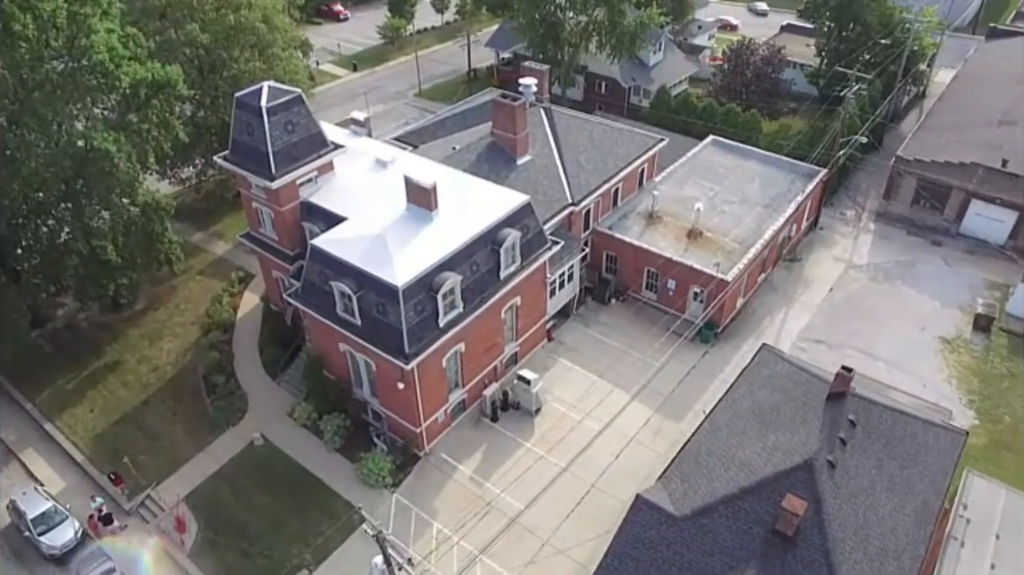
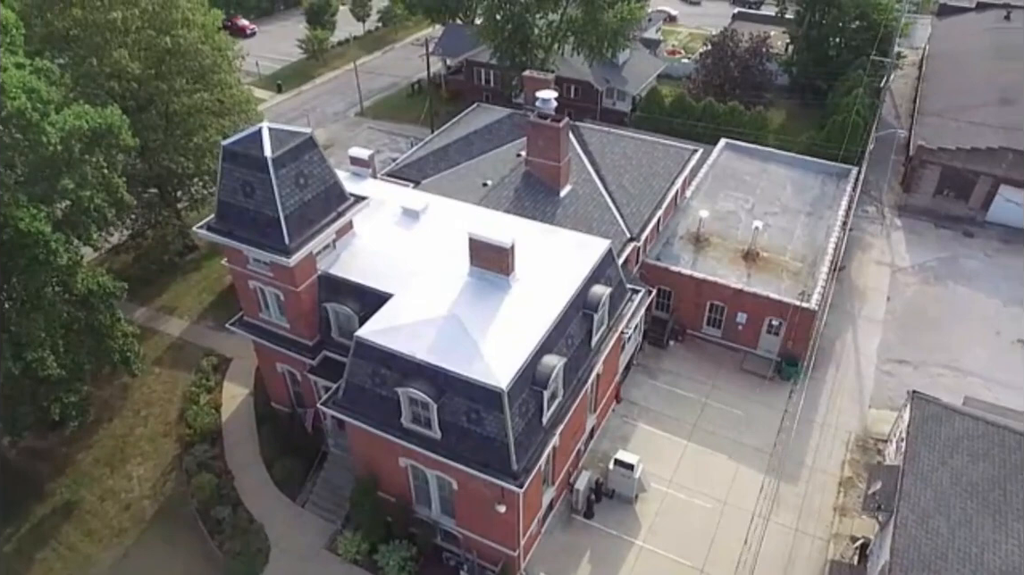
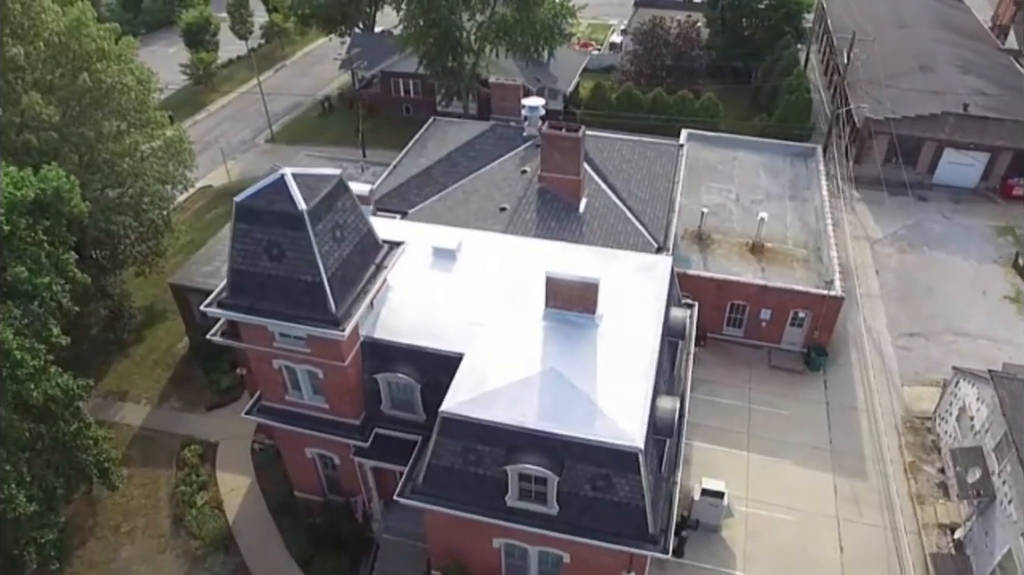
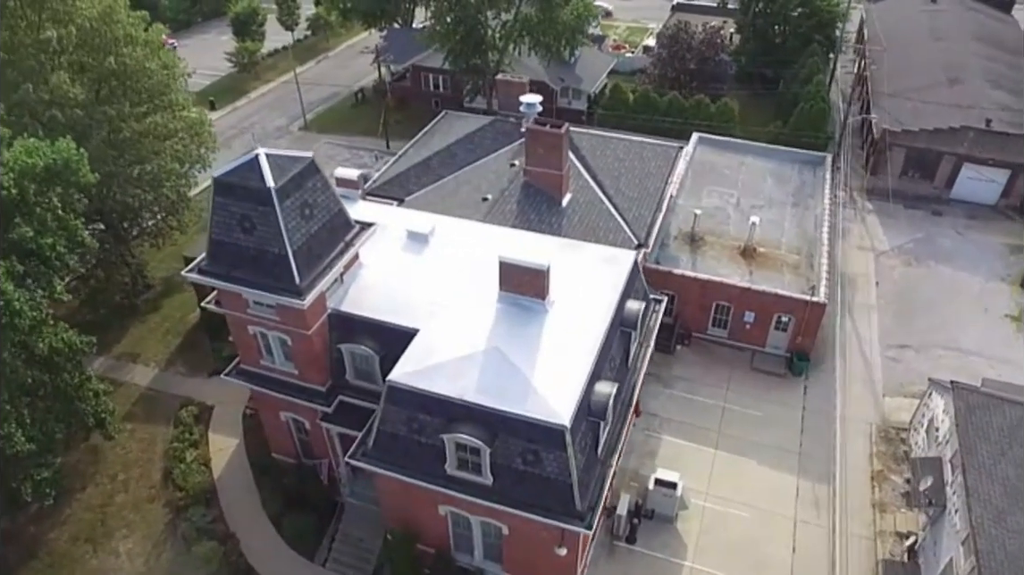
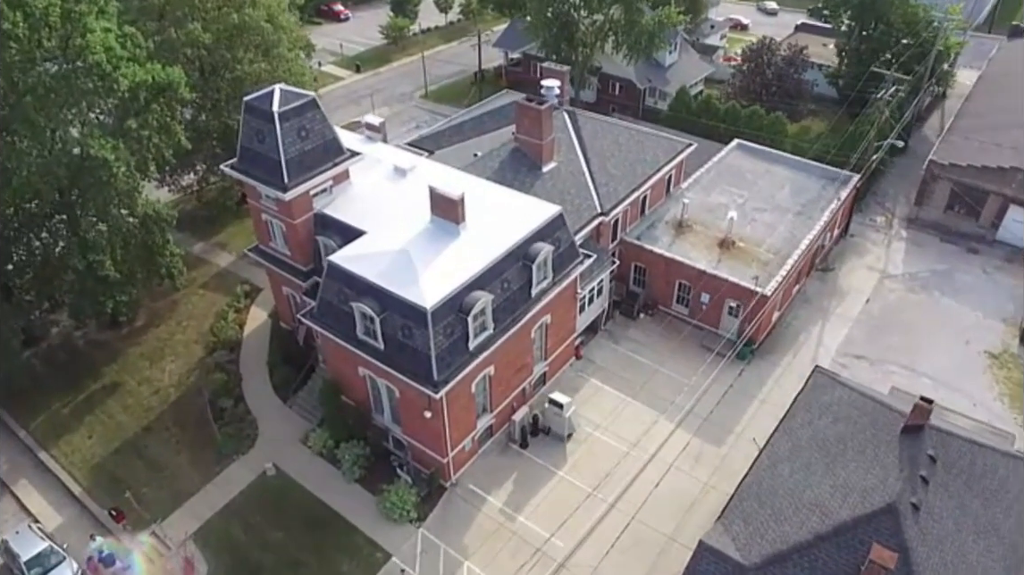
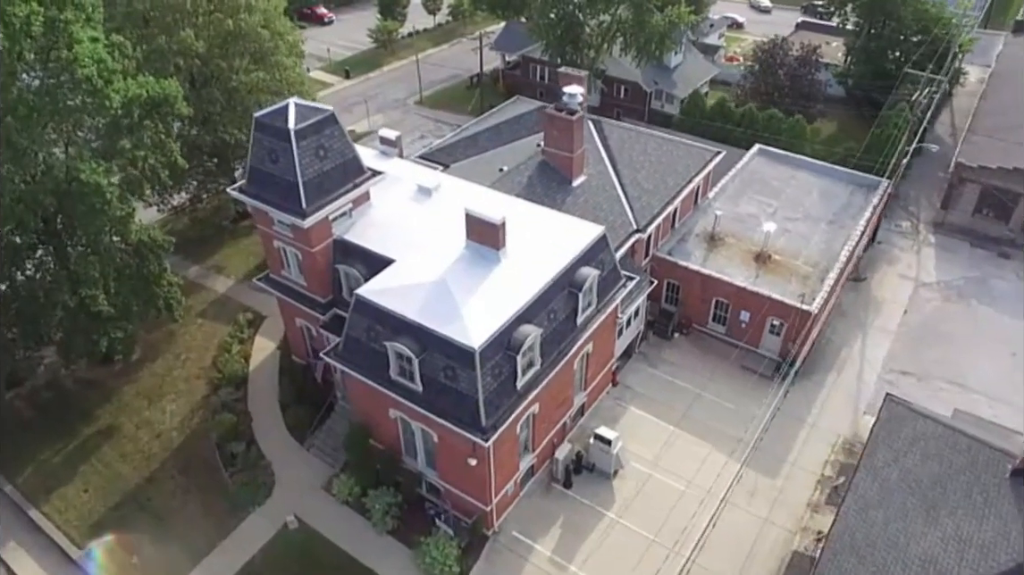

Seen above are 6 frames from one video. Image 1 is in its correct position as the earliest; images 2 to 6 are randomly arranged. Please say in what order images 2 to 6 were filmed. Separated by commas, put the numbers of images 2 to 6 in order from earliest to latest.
5, 6, 2, 4, 3
